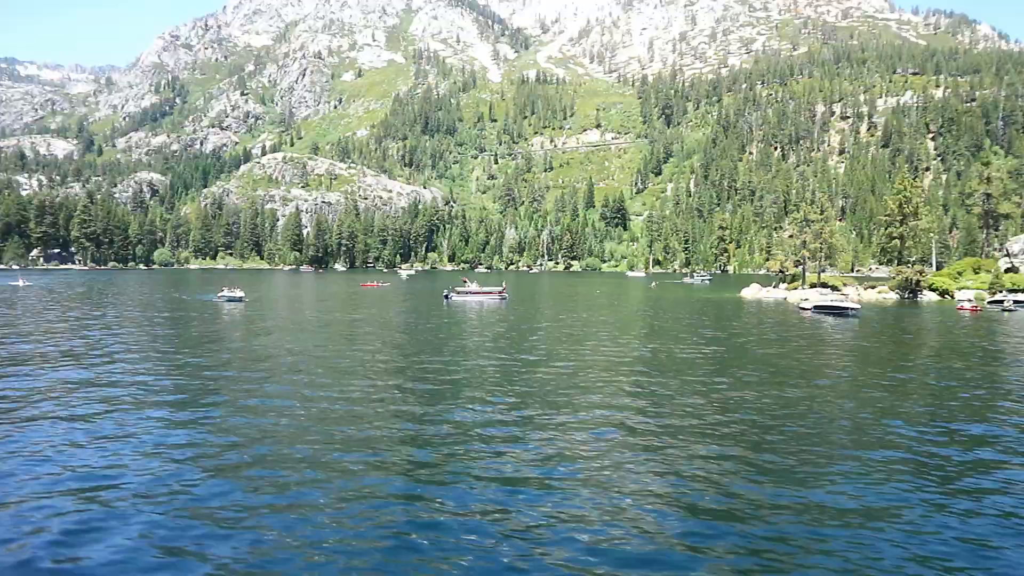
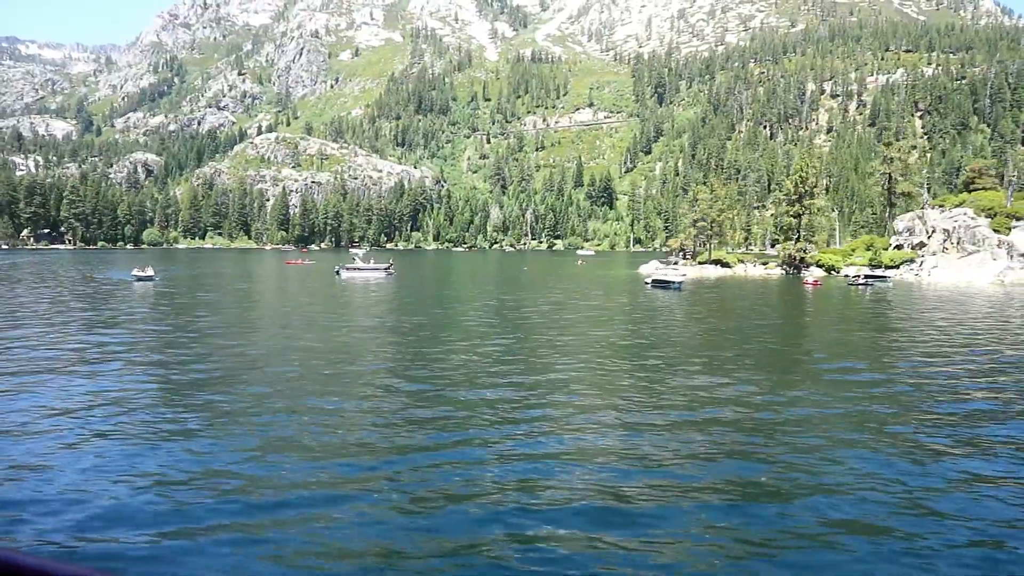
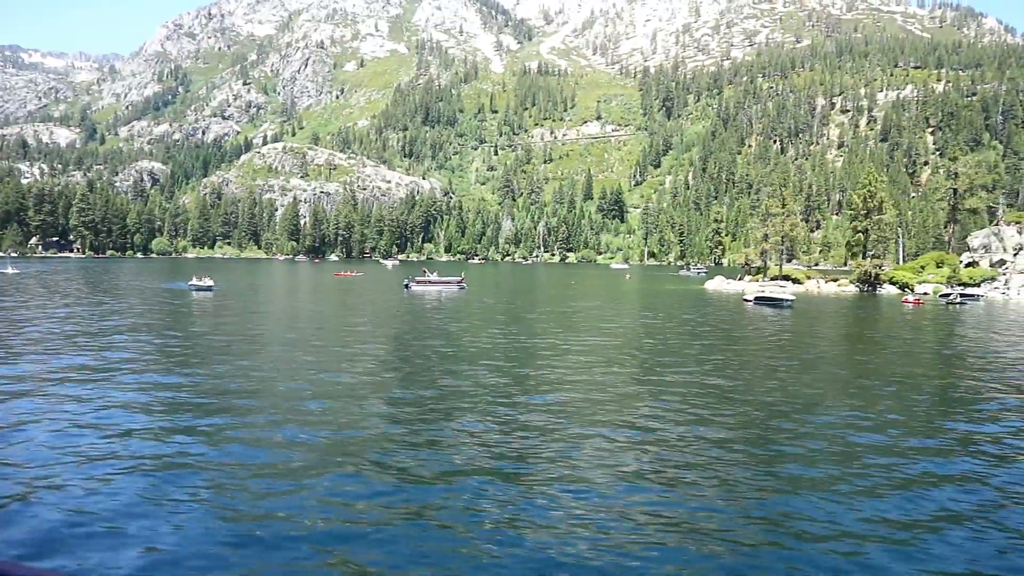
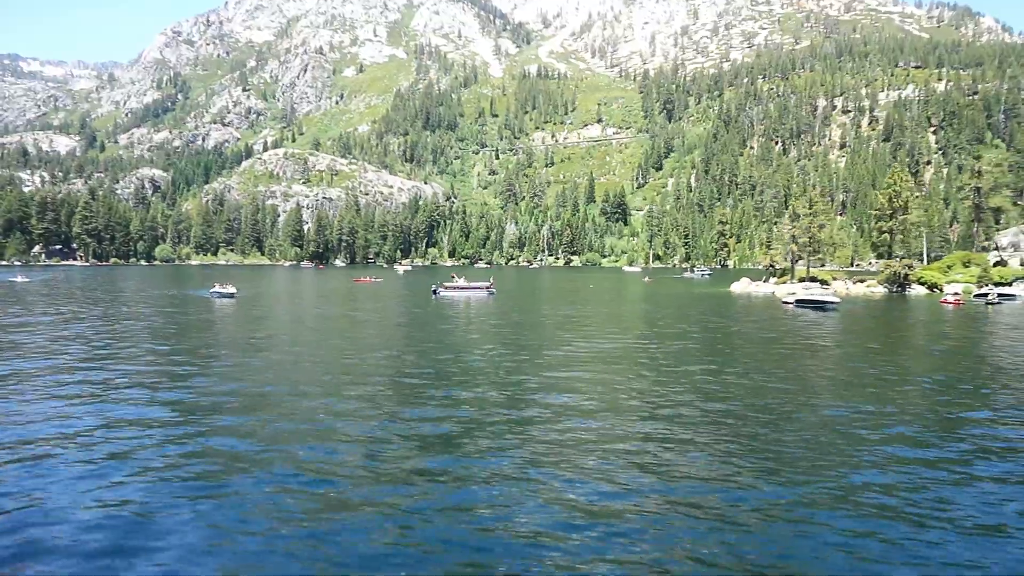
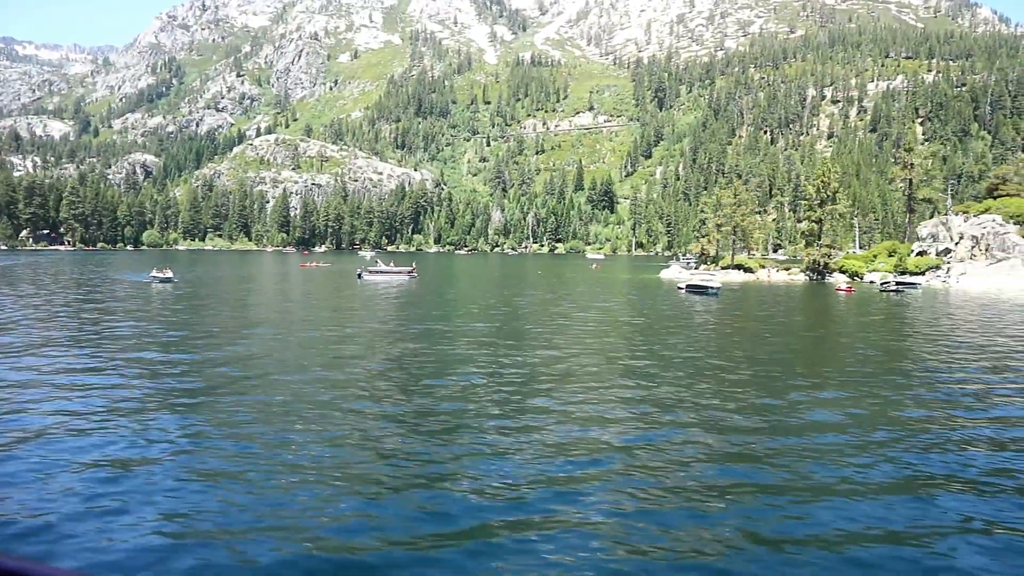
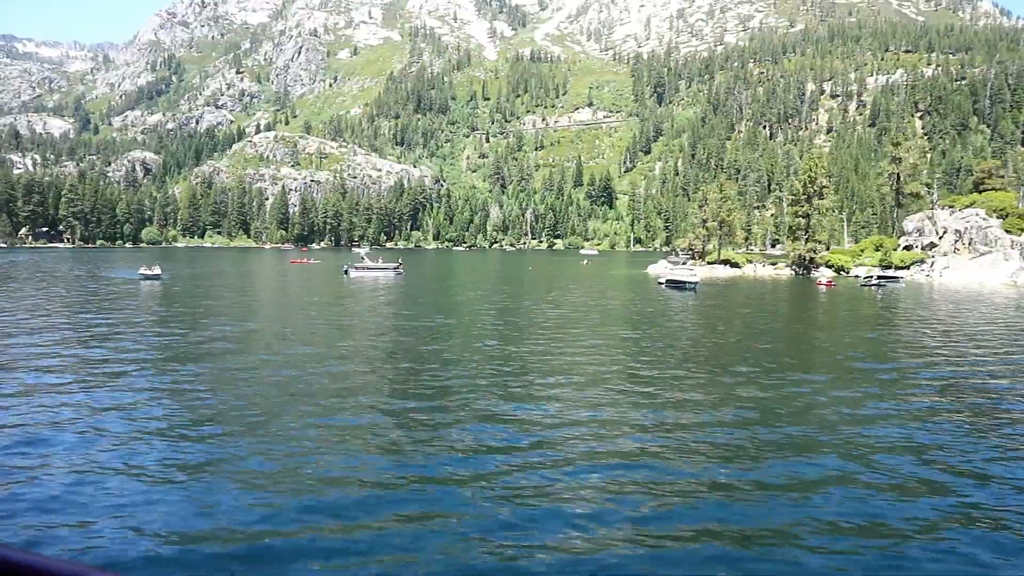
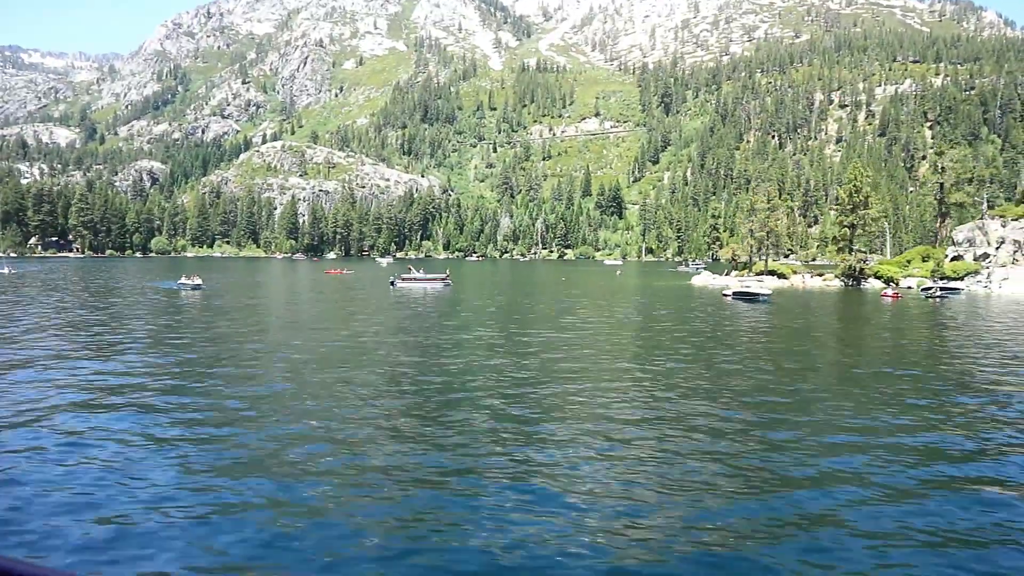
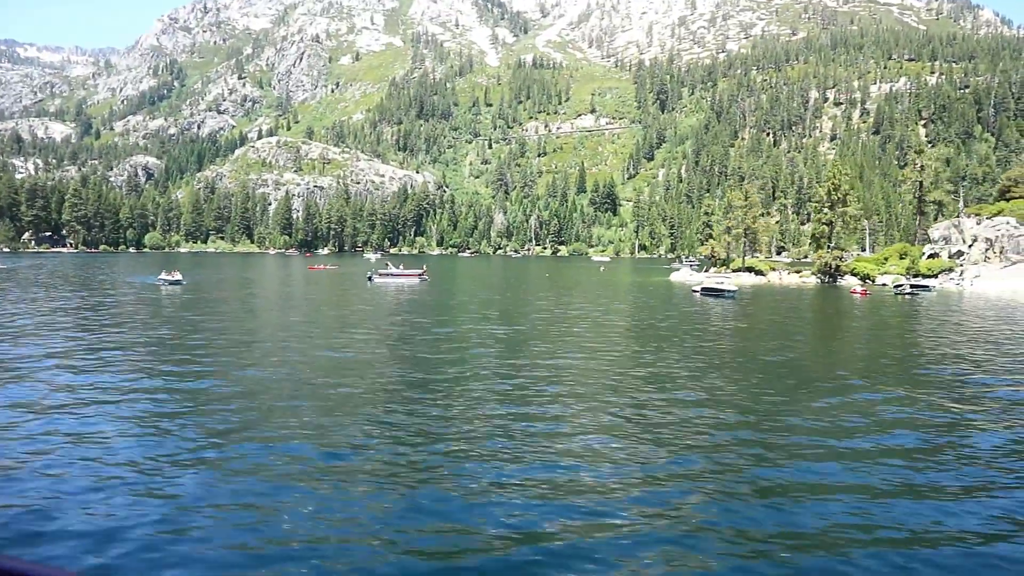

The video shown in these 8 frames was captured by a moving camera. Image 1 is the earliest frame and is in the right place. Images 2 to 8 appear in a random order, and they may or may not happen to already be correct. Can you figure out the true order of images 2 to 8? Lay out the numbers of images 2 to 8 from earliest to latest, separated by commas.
4, 3, 7, 8, 5, 6, 2
